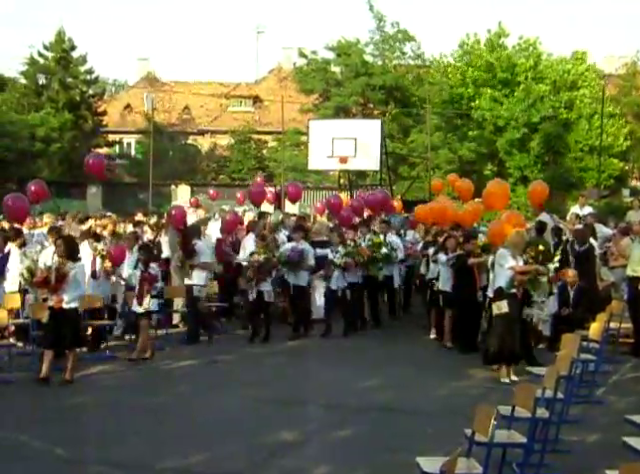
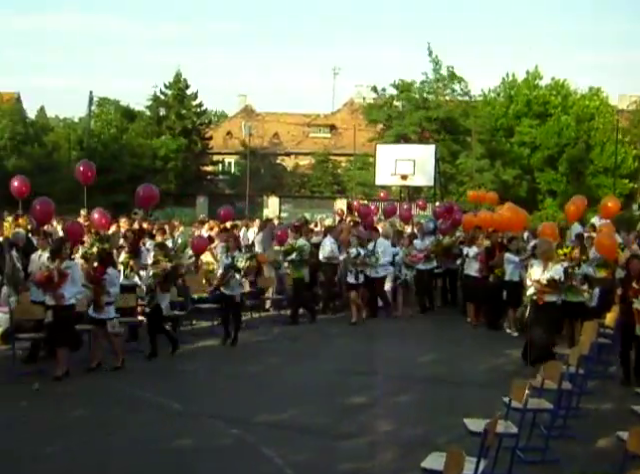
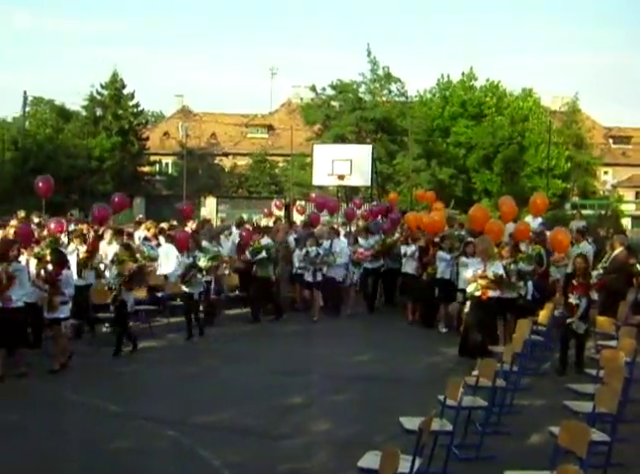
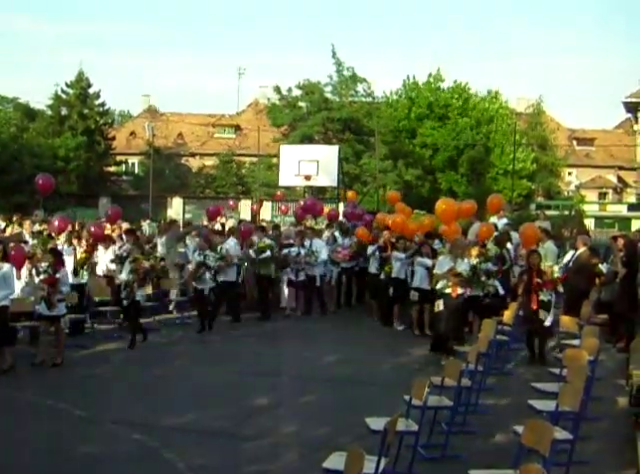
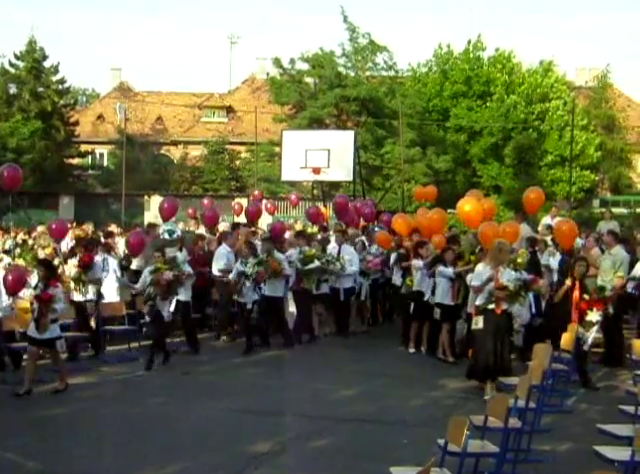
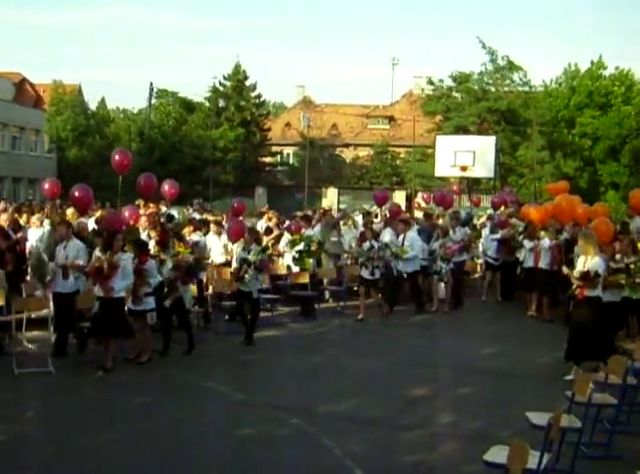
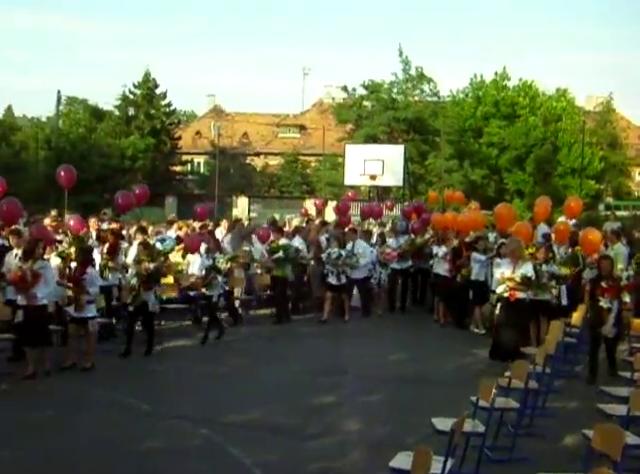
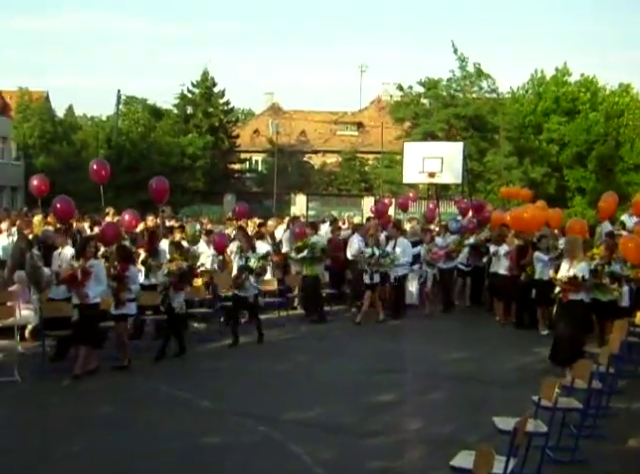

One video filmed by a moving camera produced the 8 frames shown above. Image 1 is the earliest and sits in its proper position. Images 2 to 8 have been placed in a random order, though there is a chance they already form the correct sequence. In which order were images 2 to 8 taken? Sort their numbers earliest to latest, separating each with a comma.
5, 4, 3, 7, 2, 8, 6
